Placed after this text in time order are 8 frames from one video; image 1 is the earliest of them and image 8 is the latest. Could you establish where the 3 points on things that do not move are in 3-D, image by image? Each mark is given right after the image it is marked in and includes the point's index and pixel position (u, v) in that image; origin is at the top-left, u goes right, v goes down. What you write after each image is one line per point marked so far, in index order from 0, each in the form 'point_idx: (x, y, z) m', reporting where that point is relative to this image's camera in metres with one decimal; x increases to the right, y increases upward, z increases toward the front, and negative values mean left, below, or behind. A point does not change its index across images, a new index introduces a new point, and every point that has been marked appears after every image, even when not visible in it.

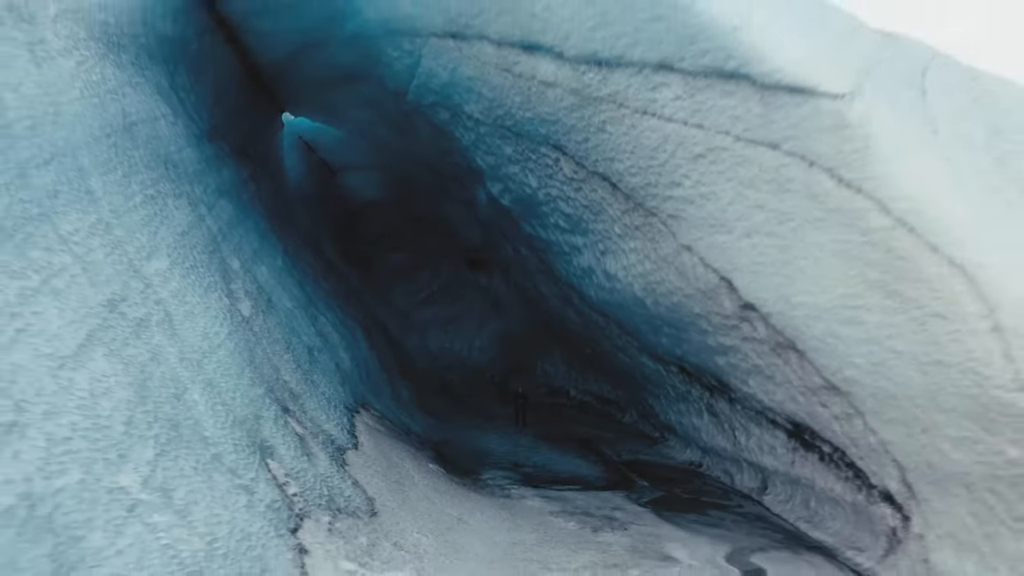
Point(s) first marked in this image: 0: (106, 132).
0: (-0.9, +0.3, +1.6) m
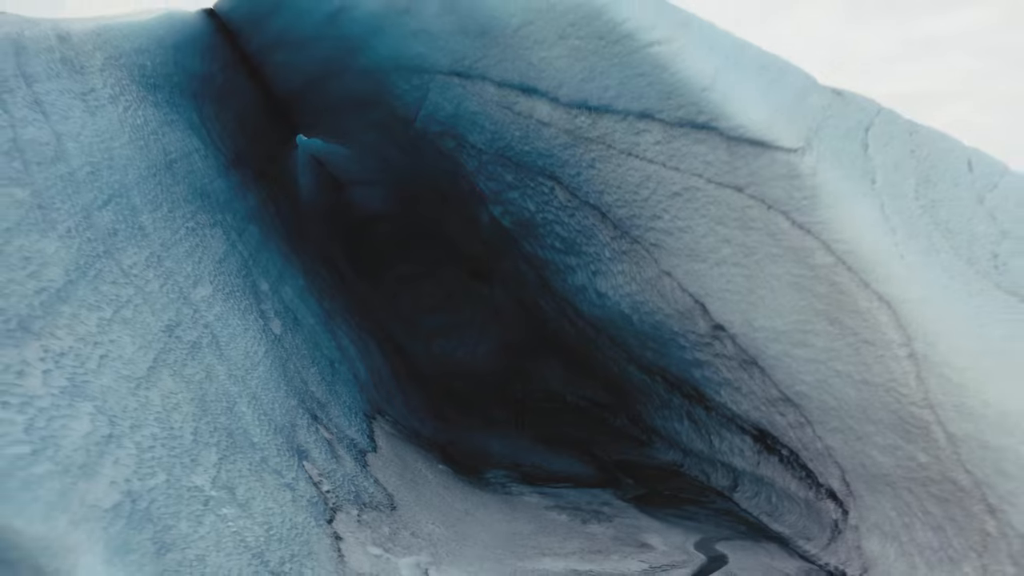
0: (-0.9, +0.3, +1.8) m
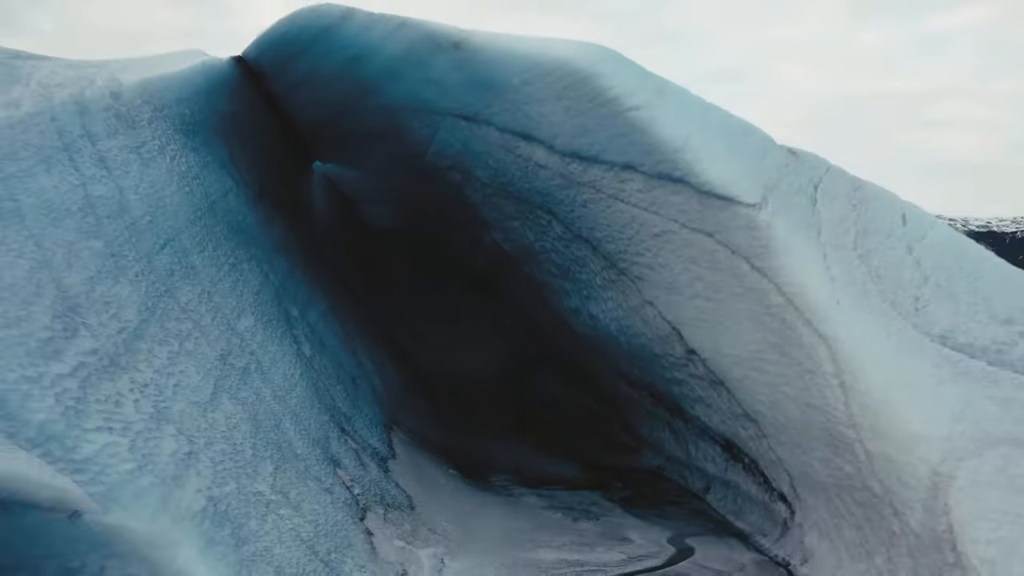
0: (-0.9, +0.2, +2.0) m
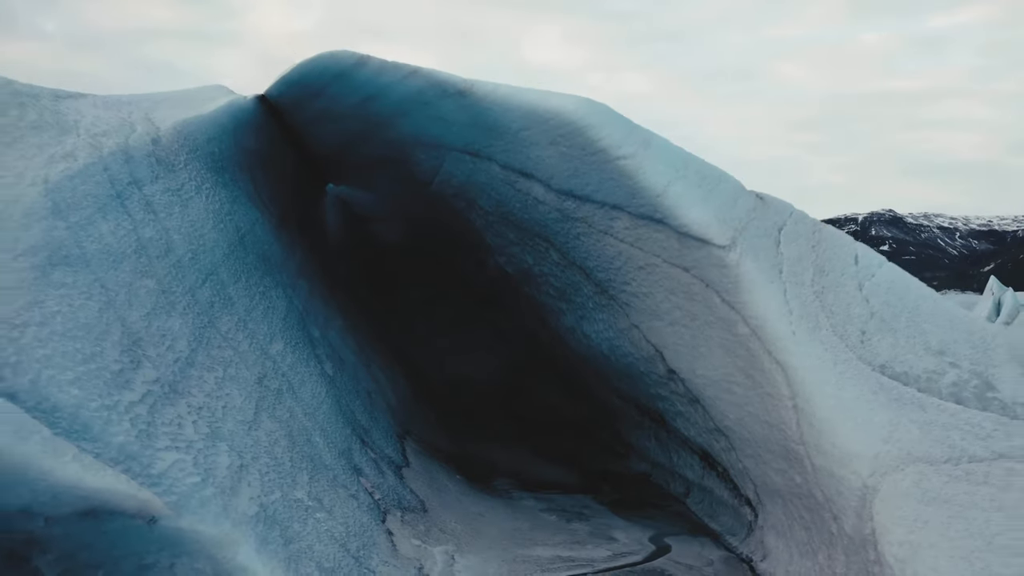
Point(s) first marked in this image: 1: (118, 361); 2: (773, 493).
0: (-0.9, +0.1, +2.3) m
1: (-0.8, -0.2, +1.6) m
2: (+0.6, -0.5, +1.8) m
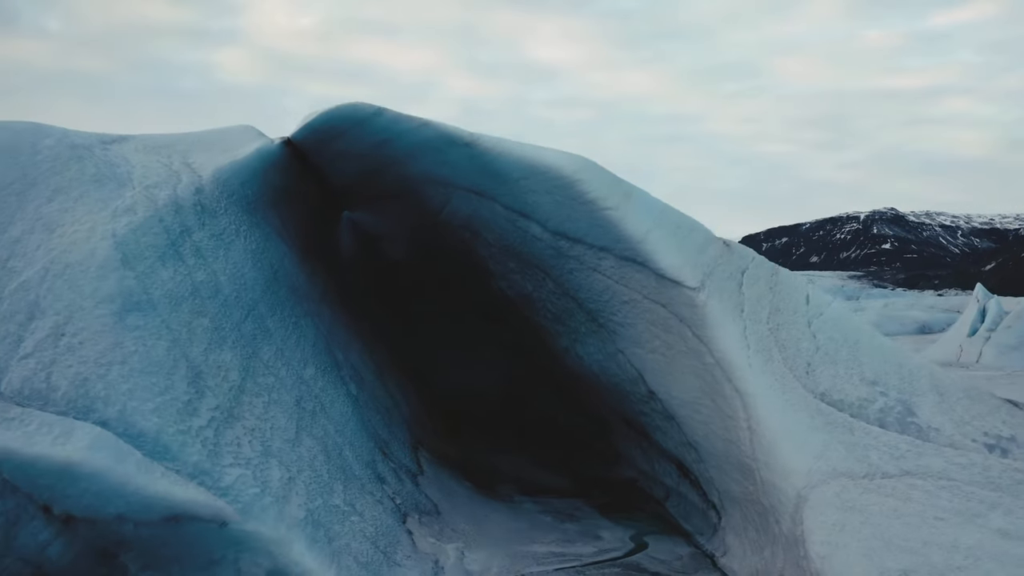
0: (-0.9, 0.0, +2.6) m
1: (-0.8, -0.3, +1.9) m
2: (+0.6, -0.6, +2.1) m
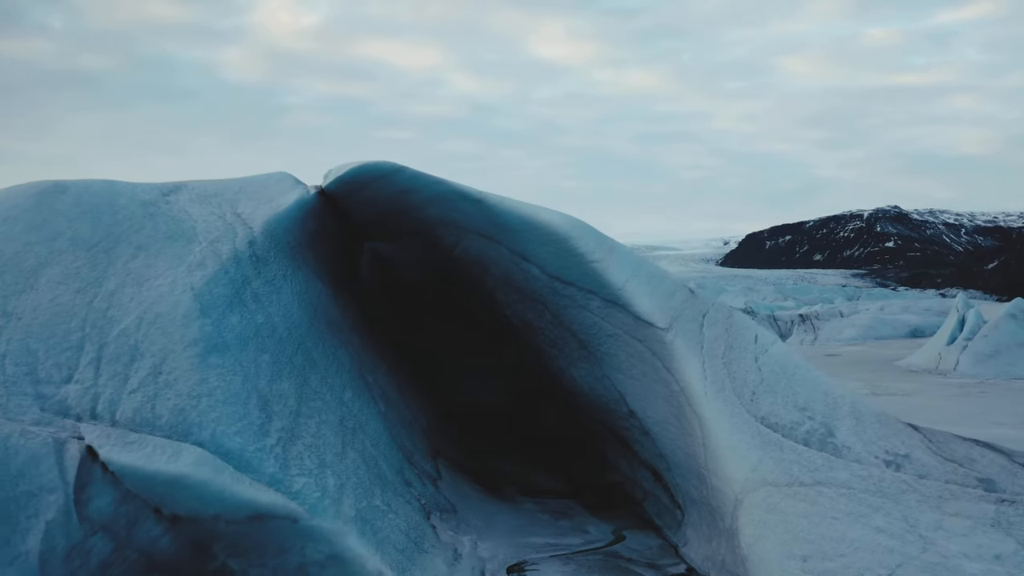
0: (-0.9, -0.1, +3.1) m
1: (-0.8, -0.4, +2.4) m
2: (+0.7, -0.8, +2.6) m
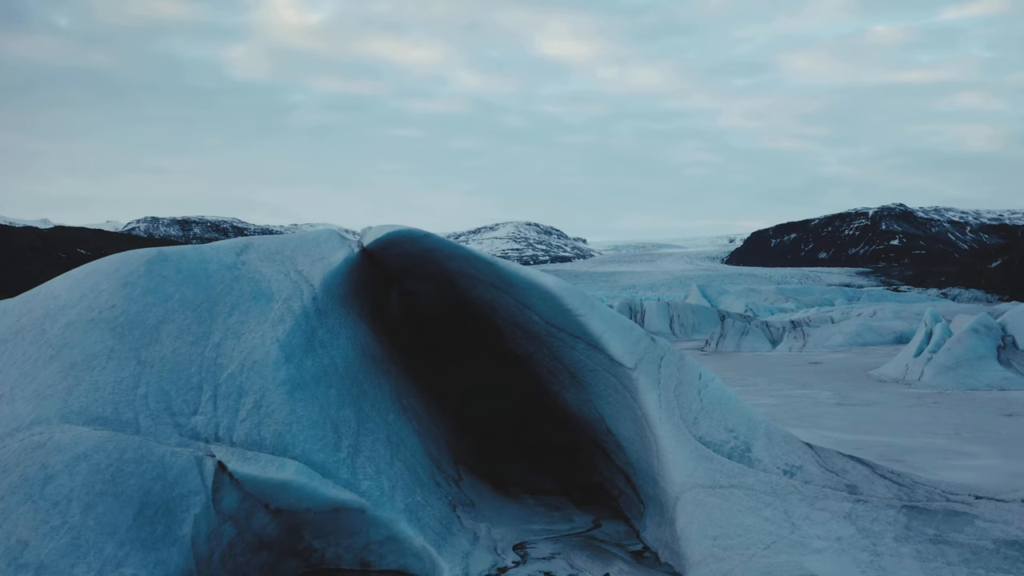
0: (-0.8, -0.4, +4.0) m
1: (-0.8, -0.7, +3.3) m
2: (+0.7, -1.0, +3.5) m
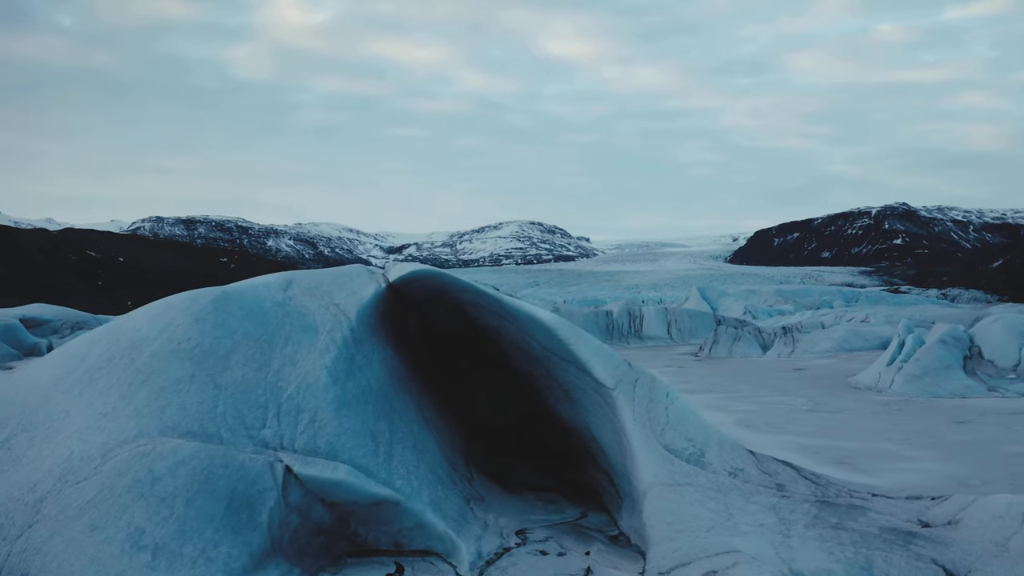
0: (-0.8, -0.6, +4.8) m
1: (-0.8, -0.9, +4.1) m
2: (+0.7, -1.2, +4.4) m
